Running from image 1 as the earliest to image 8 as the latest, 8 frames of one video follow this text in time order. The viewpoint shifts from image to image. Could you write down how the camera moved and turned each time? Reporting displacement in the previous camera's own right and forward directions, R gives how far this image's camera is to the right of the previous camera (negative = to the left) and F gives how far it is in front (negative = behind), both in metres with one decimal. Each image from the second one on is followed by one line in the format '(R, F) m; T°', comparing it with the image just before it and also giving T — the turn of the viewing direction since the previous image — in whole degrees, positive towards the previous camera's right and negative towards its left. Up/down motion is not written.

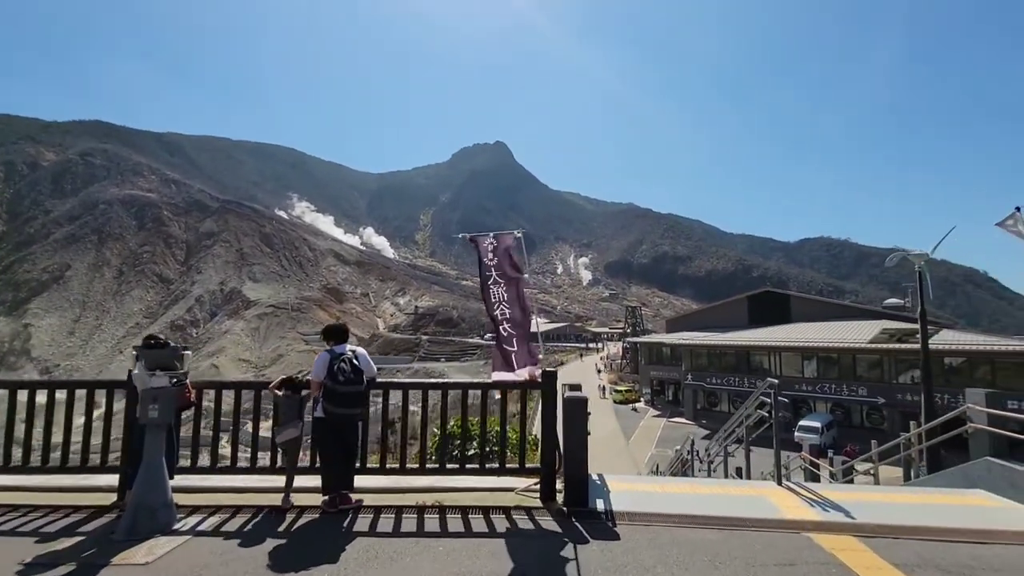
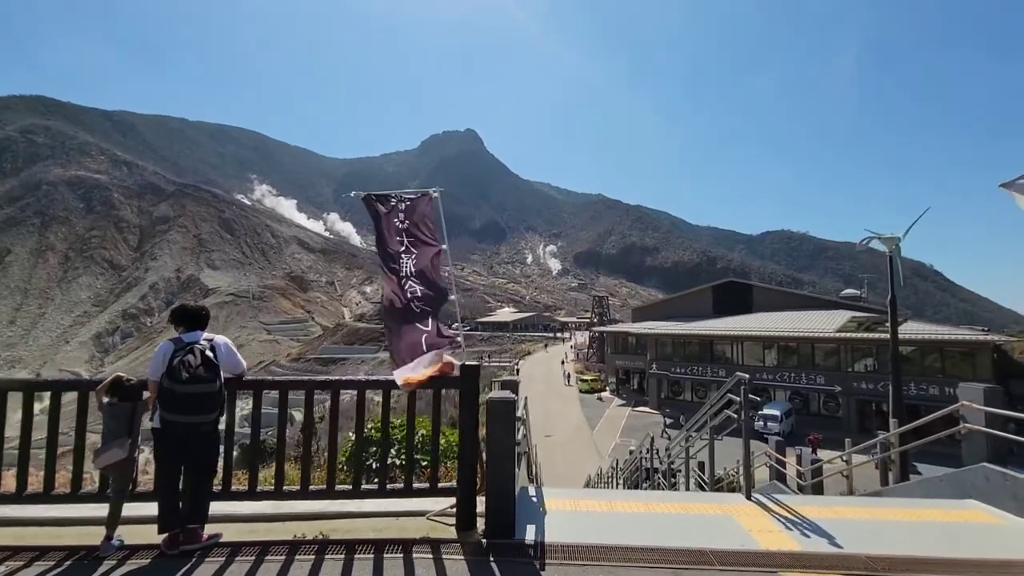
(+0.4, +0.9) m; +3°
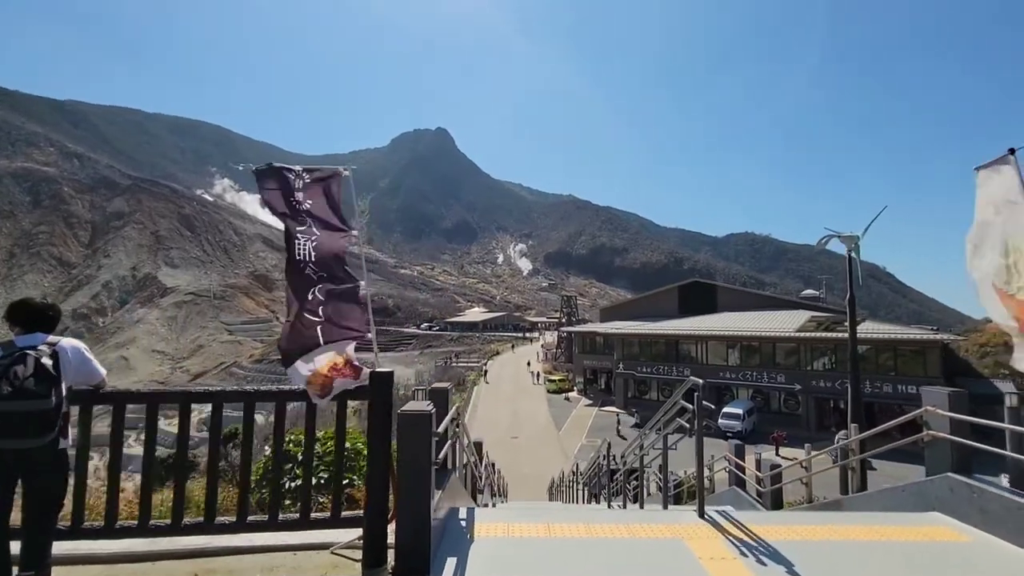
(+0.3, +0.5) m; +3°
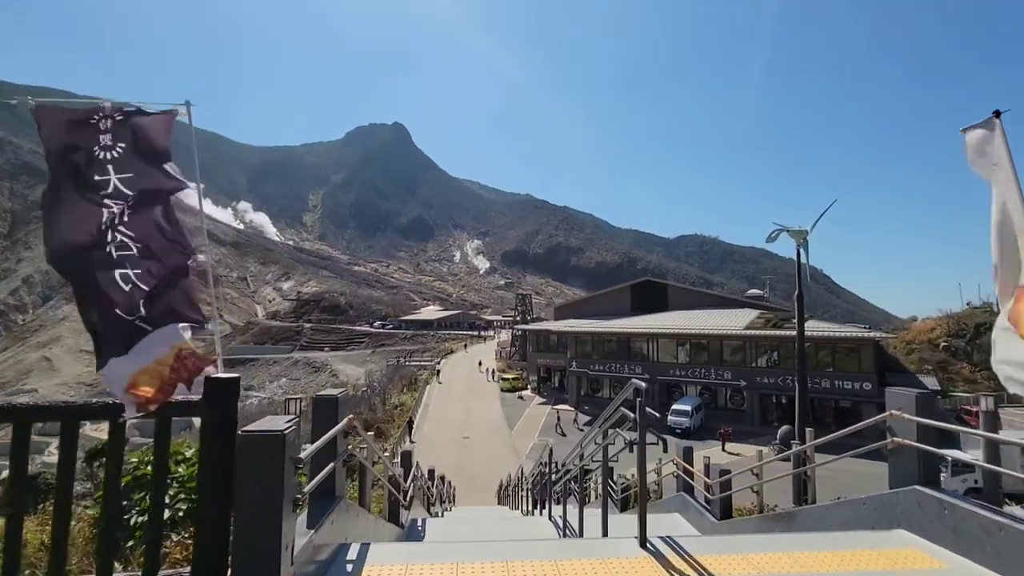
(+0.3, +0.6) m; +5°
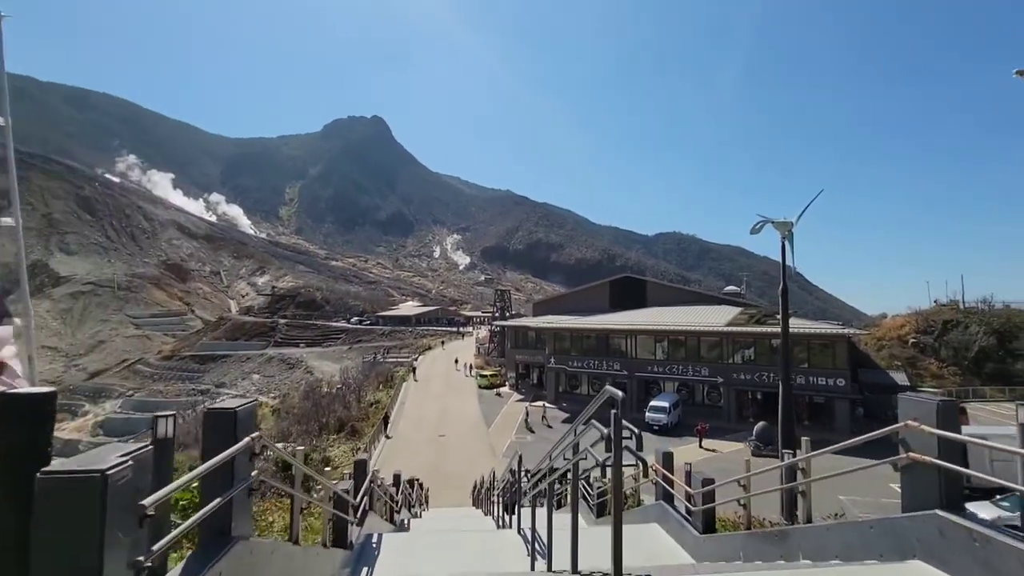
(+0.2, +0.6) m; +2°
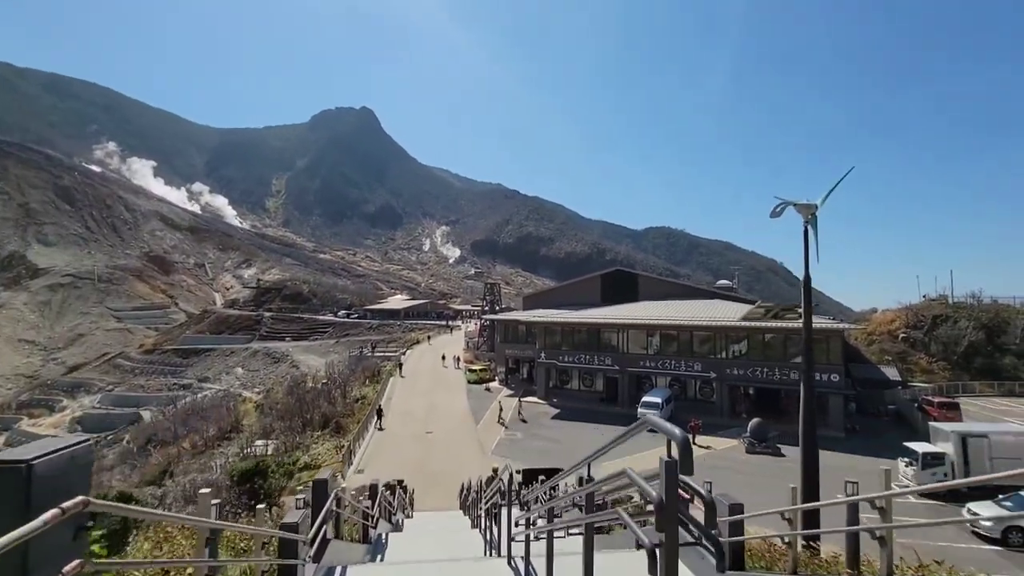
(0.0, +1.0) m; +1°
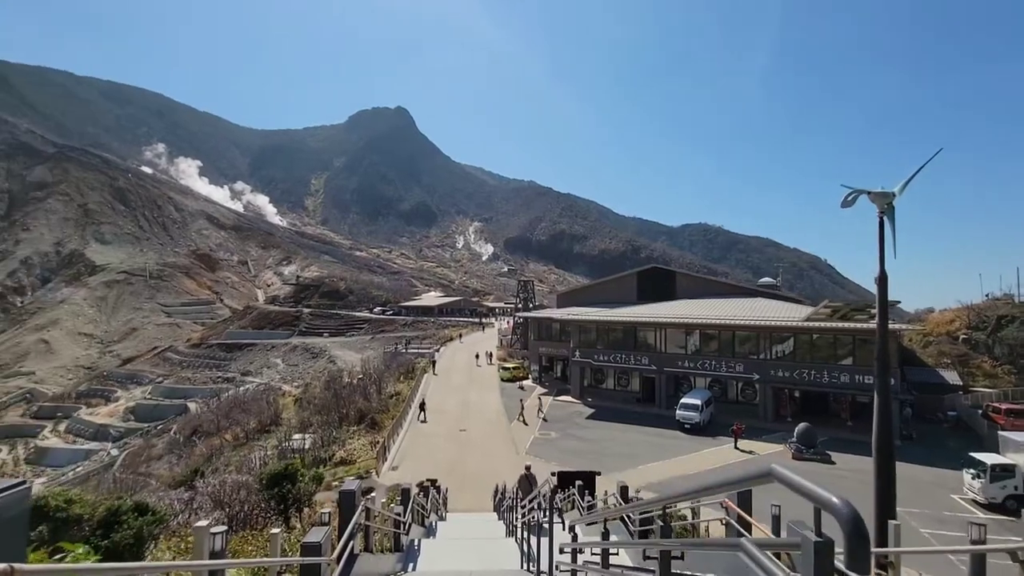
(-0.1, +0.5) m; -4°
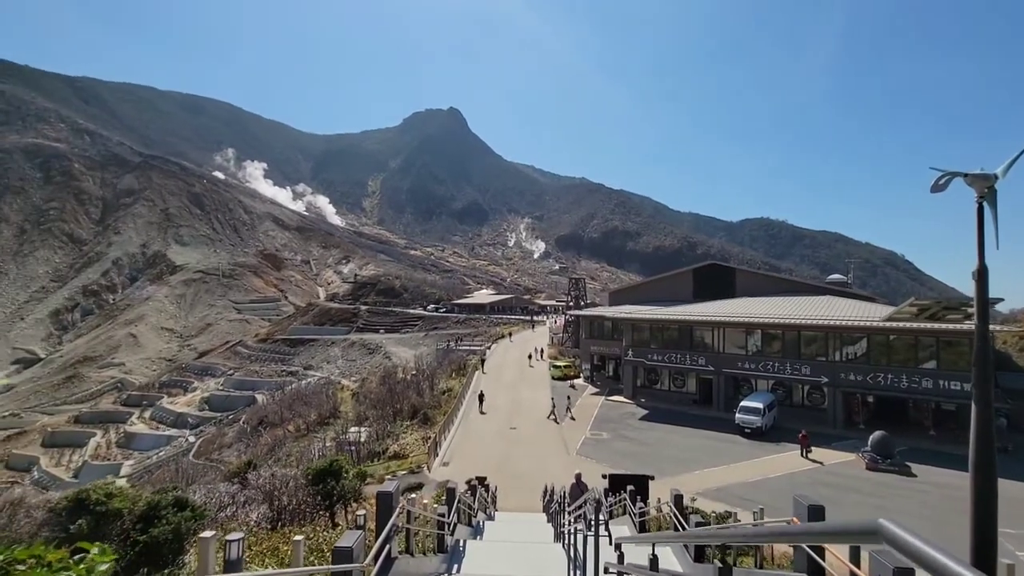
(+0.1, +0.3) m; -6°
